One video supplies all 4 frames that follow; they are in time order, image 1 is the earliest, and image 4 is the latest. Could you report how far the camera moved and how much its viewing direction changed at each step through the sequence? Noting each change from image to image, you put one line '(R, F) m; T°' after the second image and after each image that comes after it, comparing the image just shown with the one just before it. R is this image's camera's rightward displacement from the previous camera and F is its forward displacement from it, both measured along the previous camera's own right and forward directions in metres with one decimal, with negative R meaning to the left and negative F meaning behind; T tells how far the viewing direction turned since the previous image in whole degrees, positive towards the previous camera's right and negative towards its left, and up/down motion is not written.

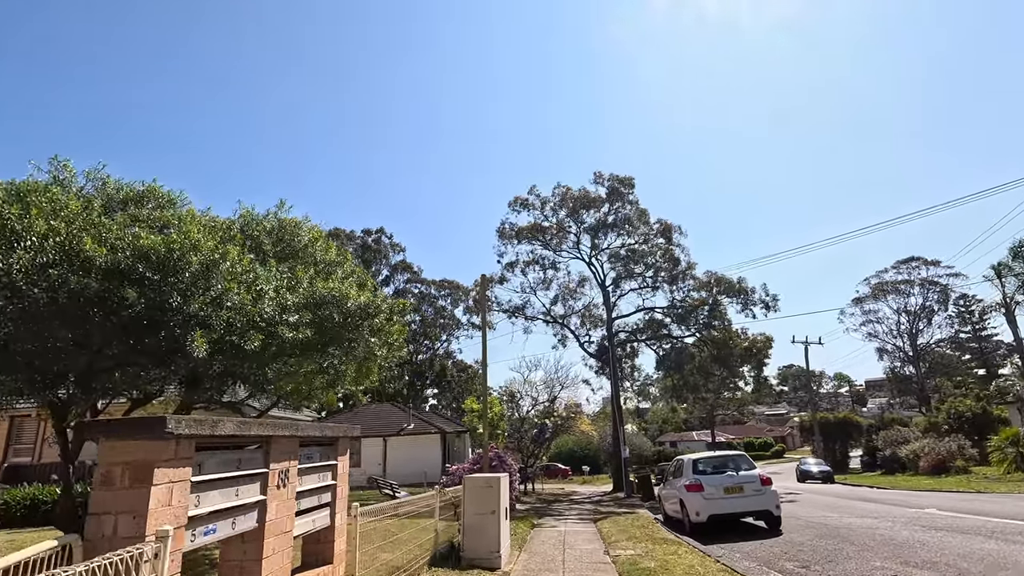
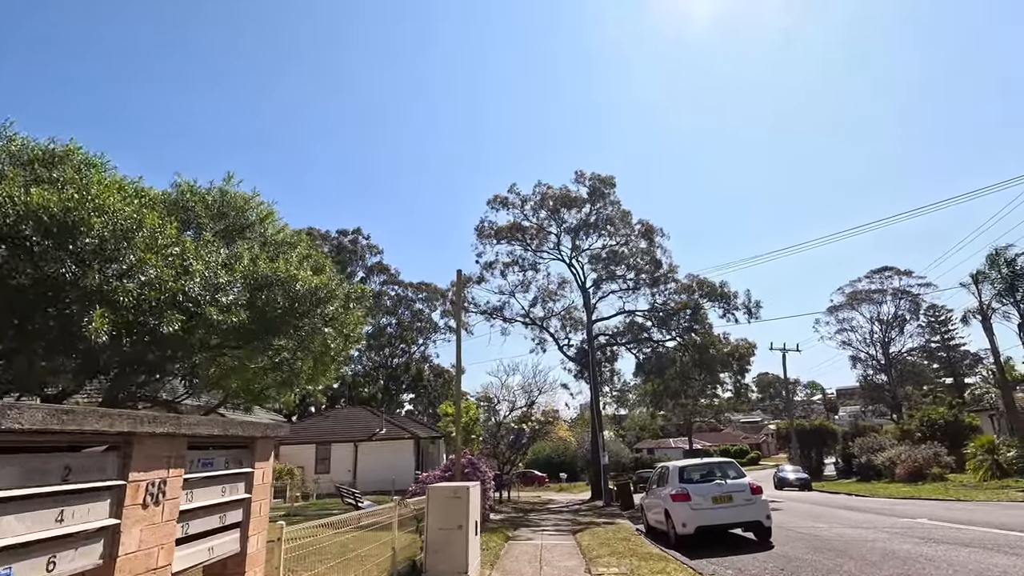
(+0.1, +0.8) m; +2°
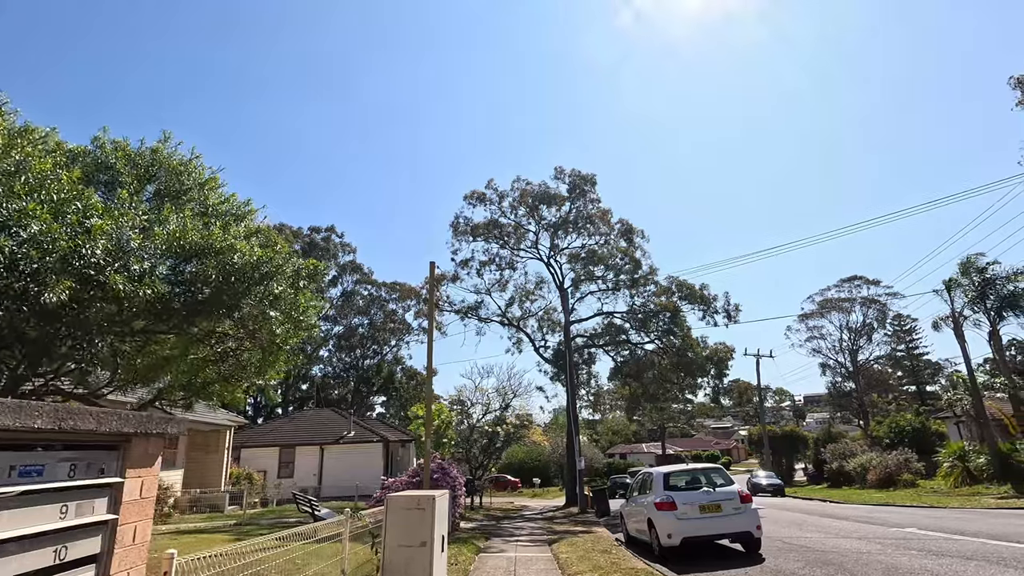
(0.0, +0.8) m; +3°
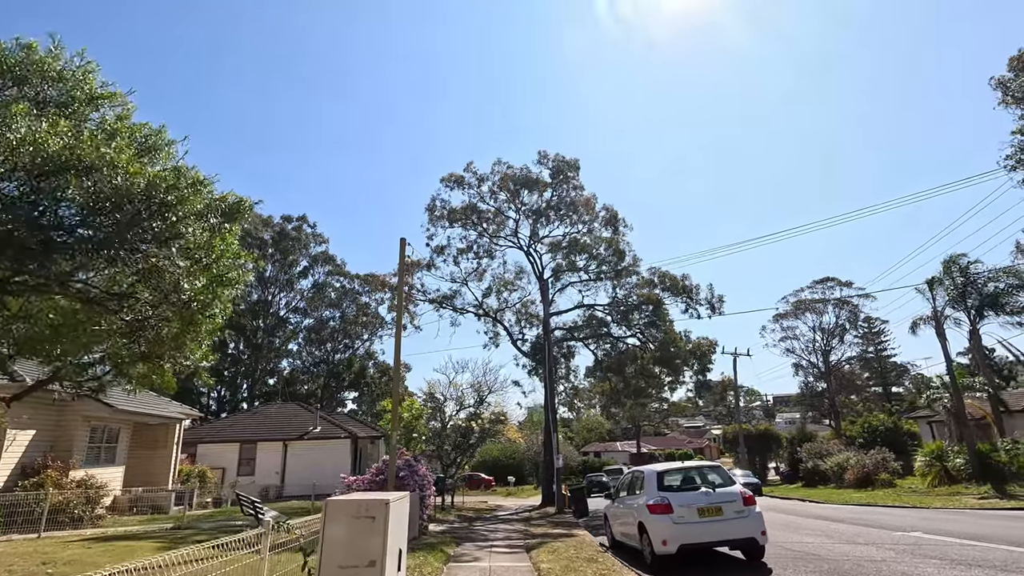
(0.0, +1.2) m; +3°
